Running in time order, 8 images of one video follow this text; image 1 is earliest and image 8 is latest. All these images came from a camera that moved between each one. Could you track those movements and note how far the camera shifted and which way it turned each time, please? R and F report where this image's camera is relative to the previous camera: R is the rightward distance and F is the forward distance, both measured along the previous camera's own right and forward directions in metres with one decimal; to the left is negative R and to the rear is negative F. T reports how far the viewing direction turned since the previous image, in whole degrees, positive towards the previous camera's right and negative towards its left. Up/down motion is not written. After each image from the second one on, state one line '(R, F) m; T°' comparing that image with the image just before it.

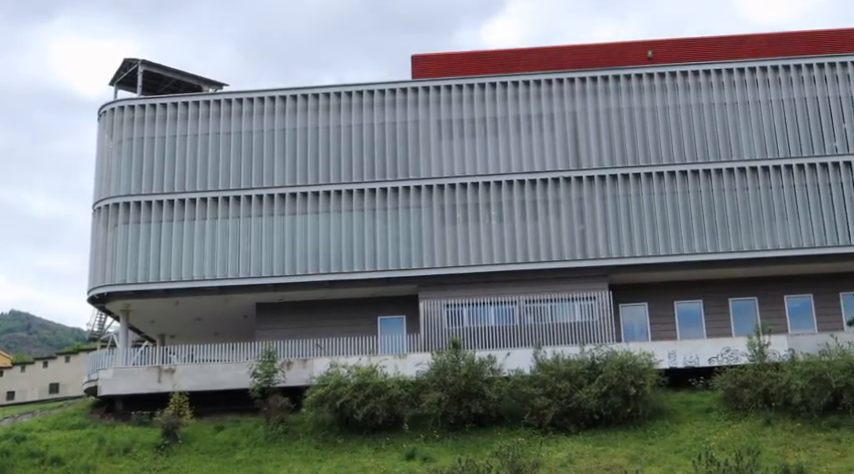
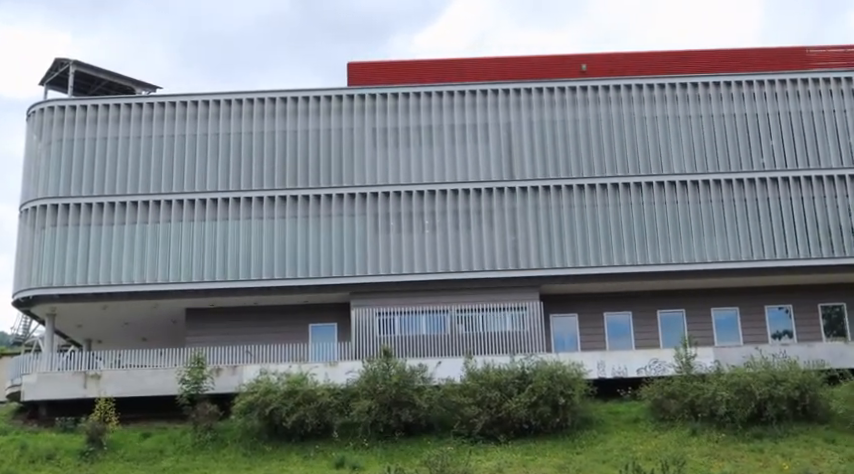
(+0.8, 0.0) m; +3°
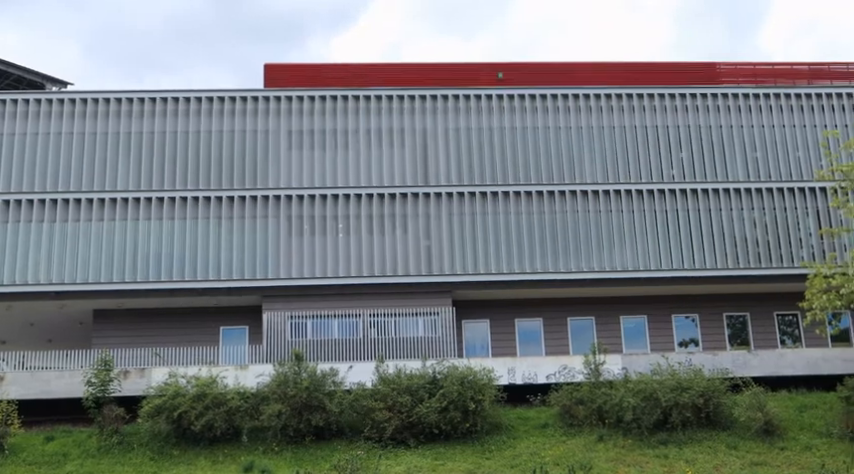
(+1.2, 0.0) m; +3°
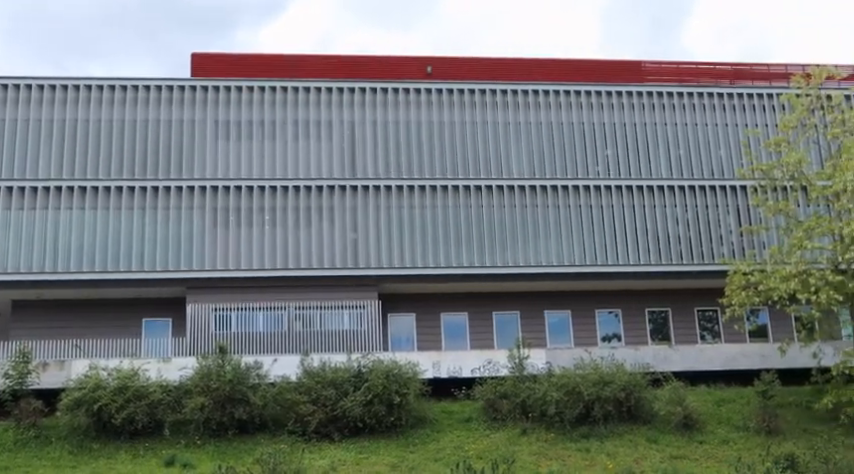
(+1.0, 0.0) m; +3°
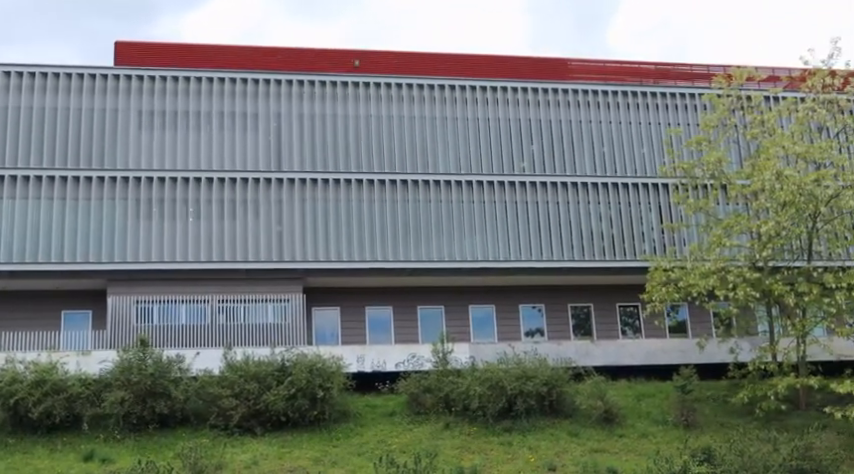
(+1.1, 0.0) m; +3°
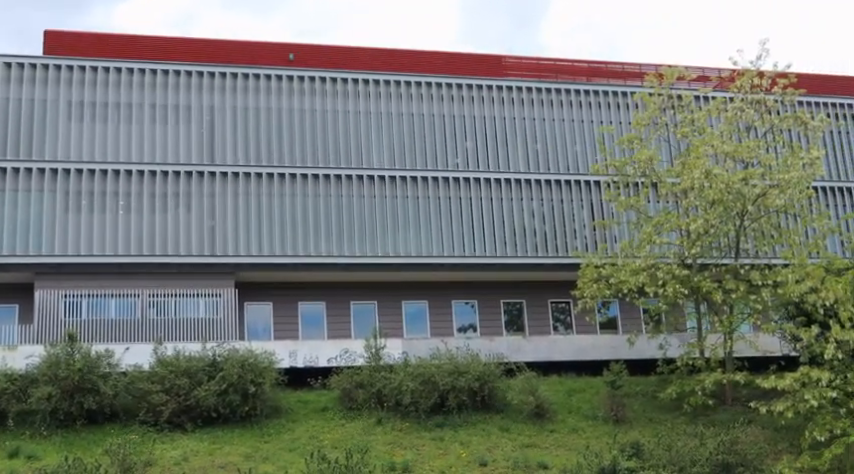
(+1.1, -0.1) m; +2°
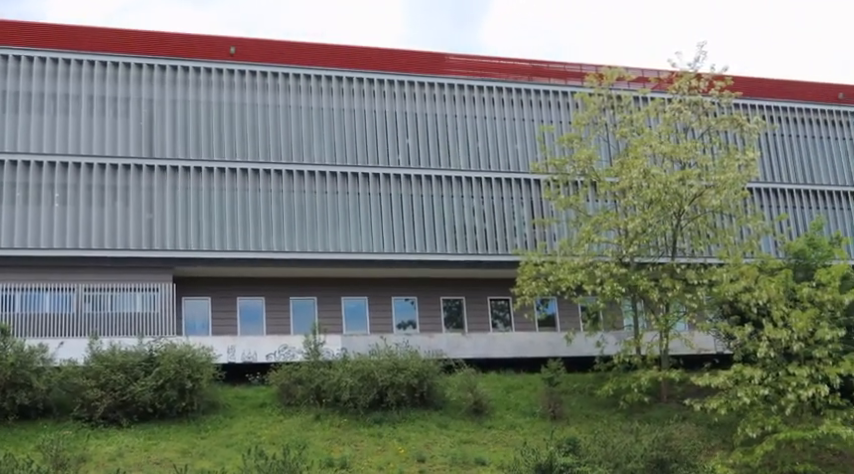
(+0.8, -0.1) m; +2°
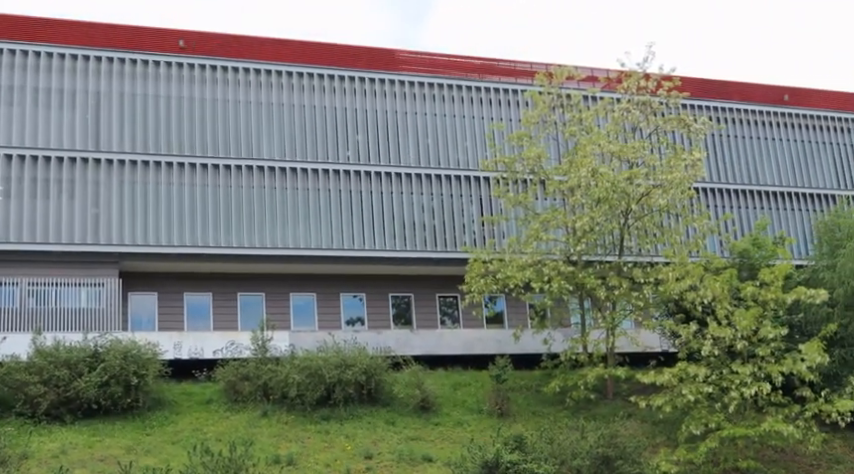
(+0.8, 0.0) m; +2°
